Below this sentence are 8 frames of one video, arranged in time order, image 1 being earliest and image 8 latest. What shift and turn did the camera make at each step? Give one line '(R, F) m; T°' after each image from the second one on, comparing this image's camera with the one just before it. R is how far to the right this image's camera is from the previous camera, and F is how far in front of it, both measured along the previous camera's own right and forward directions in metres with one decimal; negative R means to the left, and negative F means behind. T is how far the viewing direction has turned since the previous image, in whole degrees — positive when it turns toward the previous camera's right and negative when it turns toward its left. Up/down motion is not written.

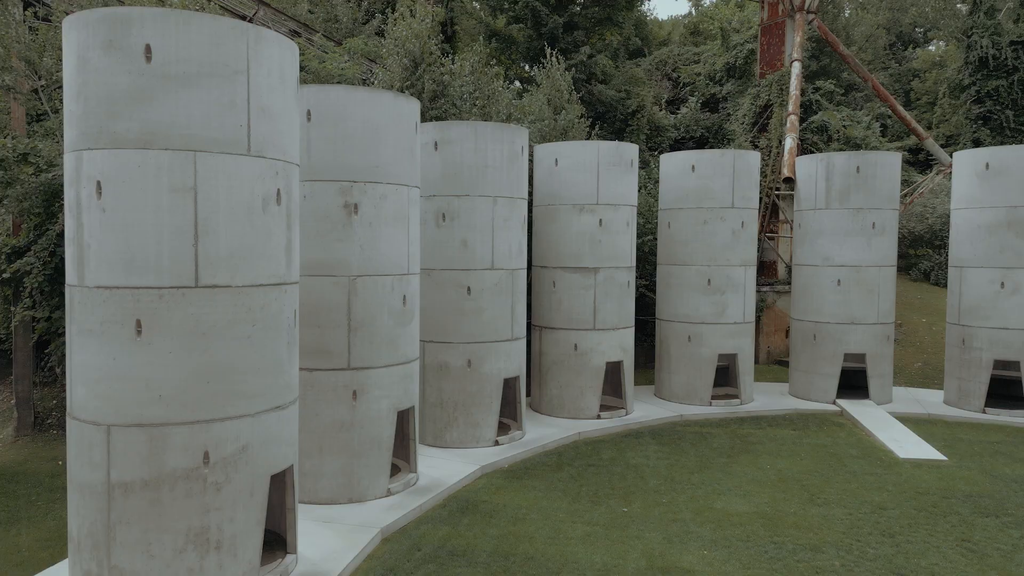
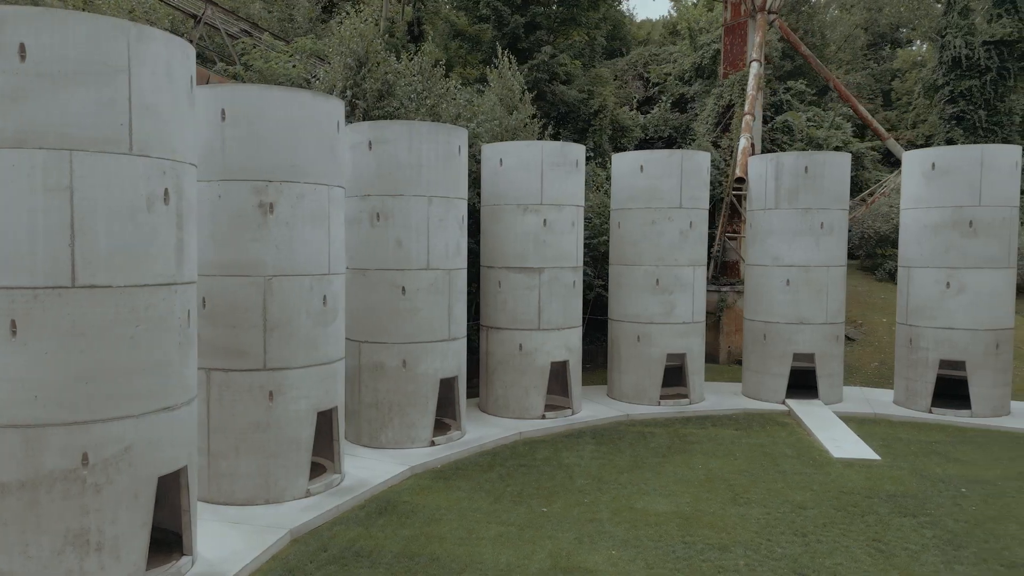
(+0.5, 0.0) m; 0°
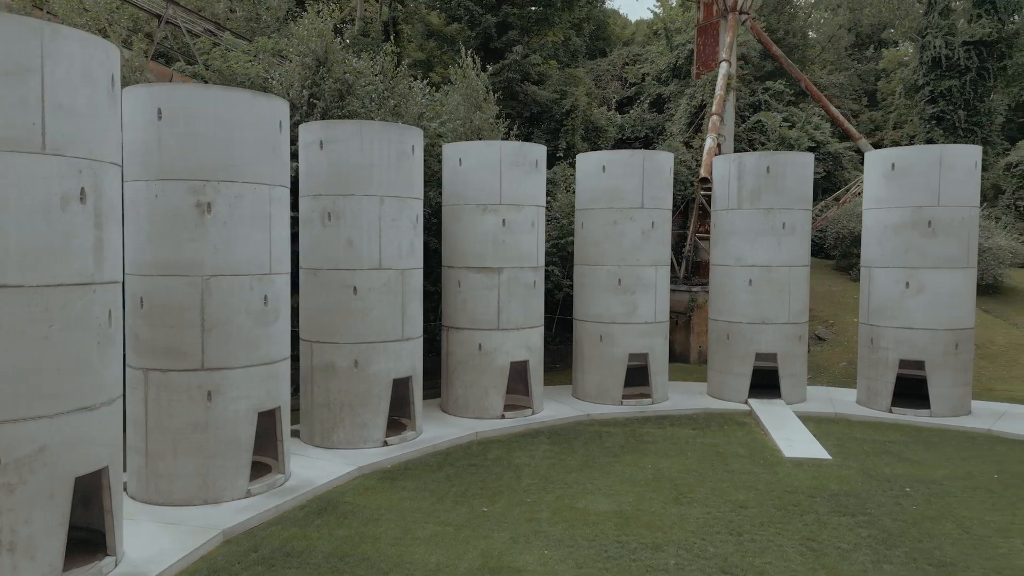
(+0.4, 0.0) m; 0°
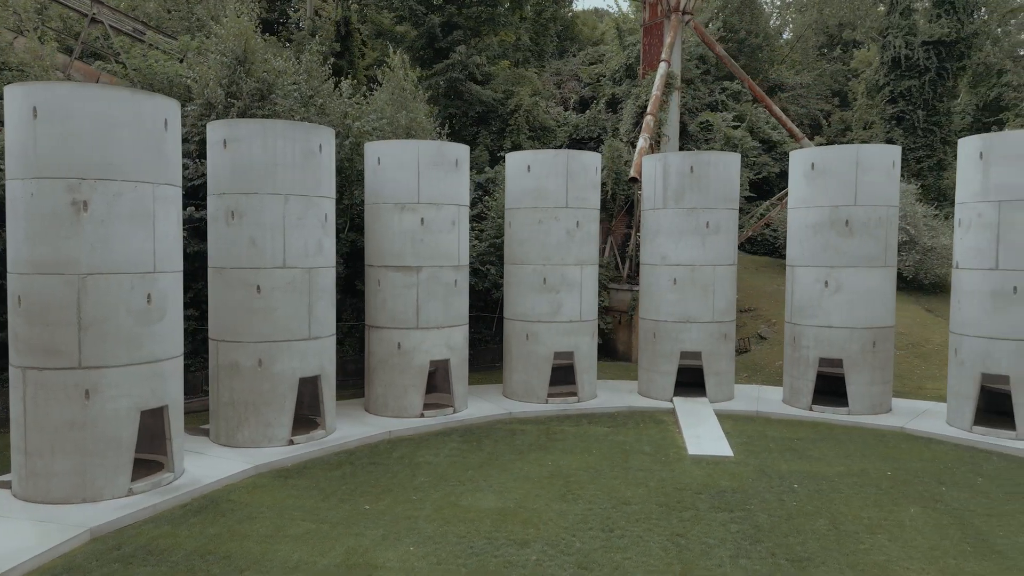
(+0.8, 0.0) m; +1°
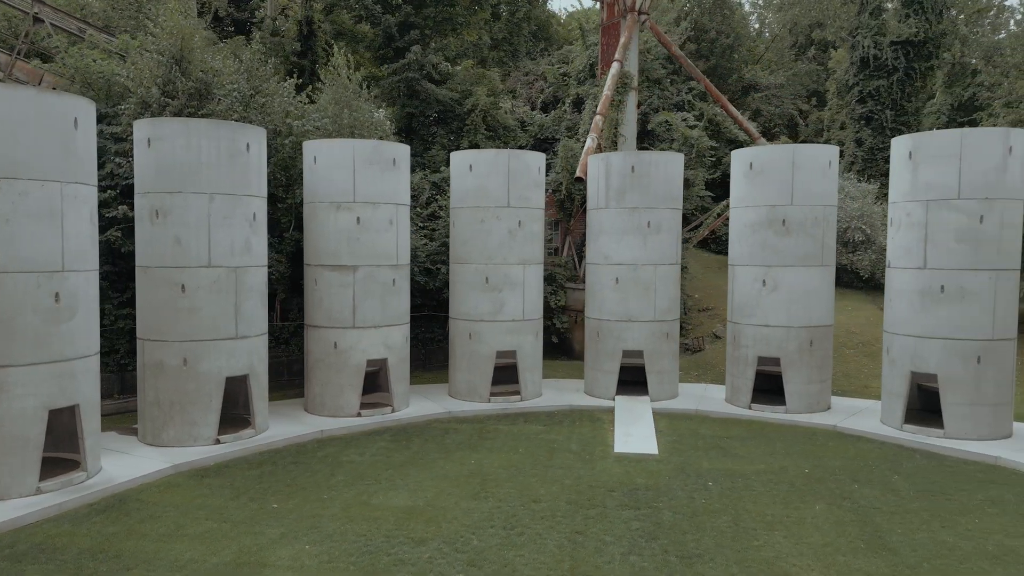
(+0.6, 0.0) m; 0°
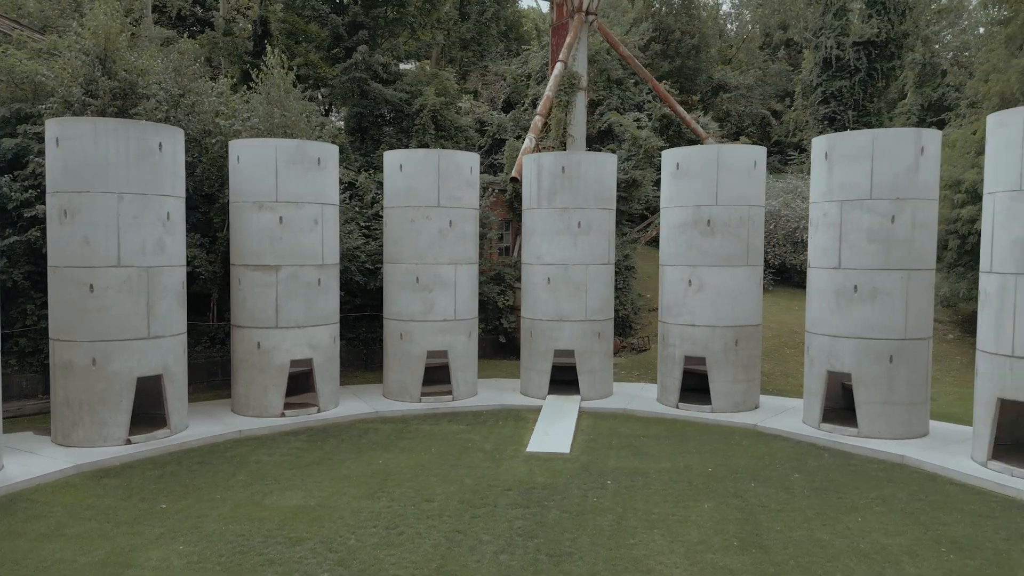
(+0.7, 0.0) m; +1°
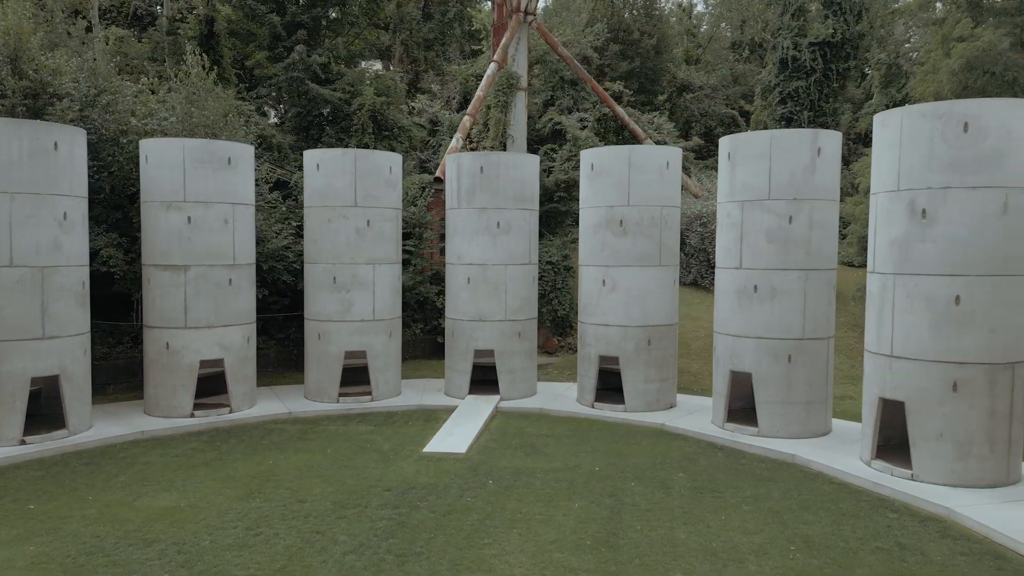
(+0.9, 0.0) m; +1°
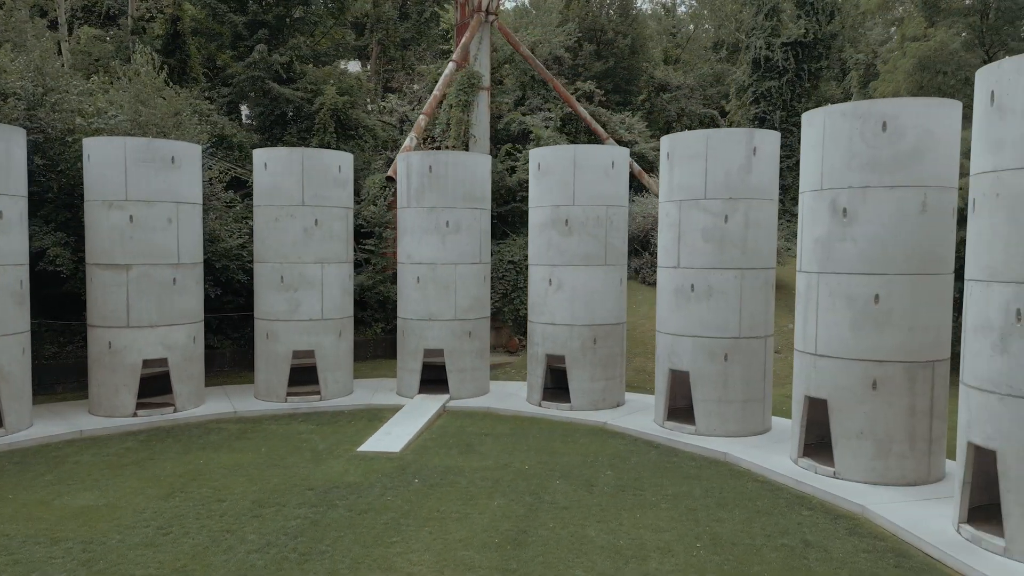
(+0.6, 0.0) m; 0°
